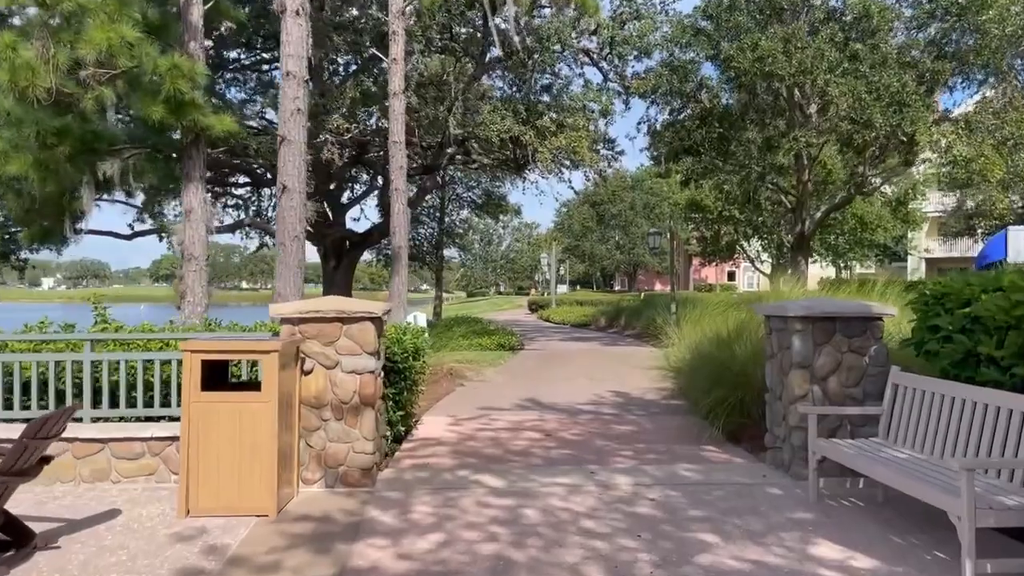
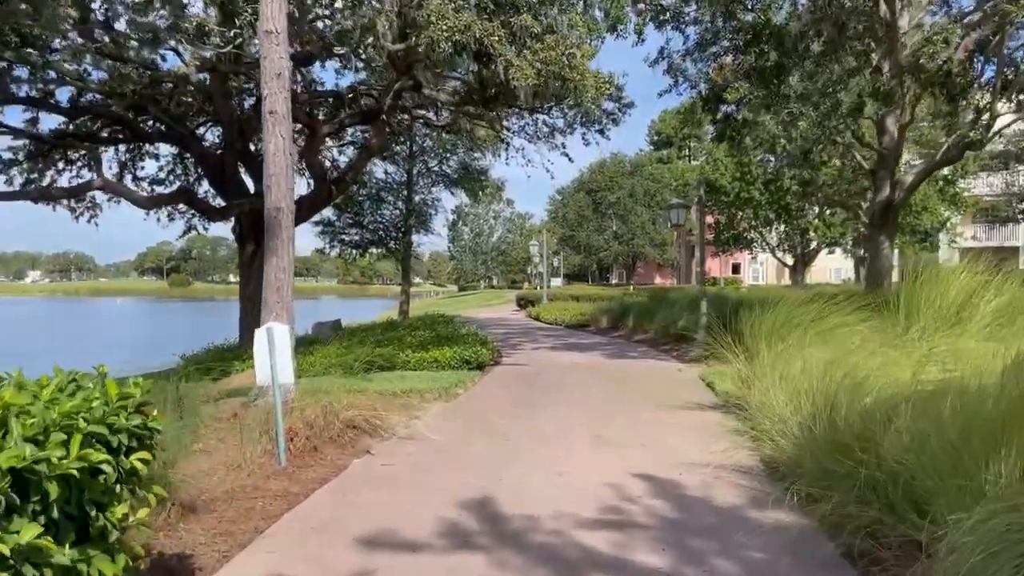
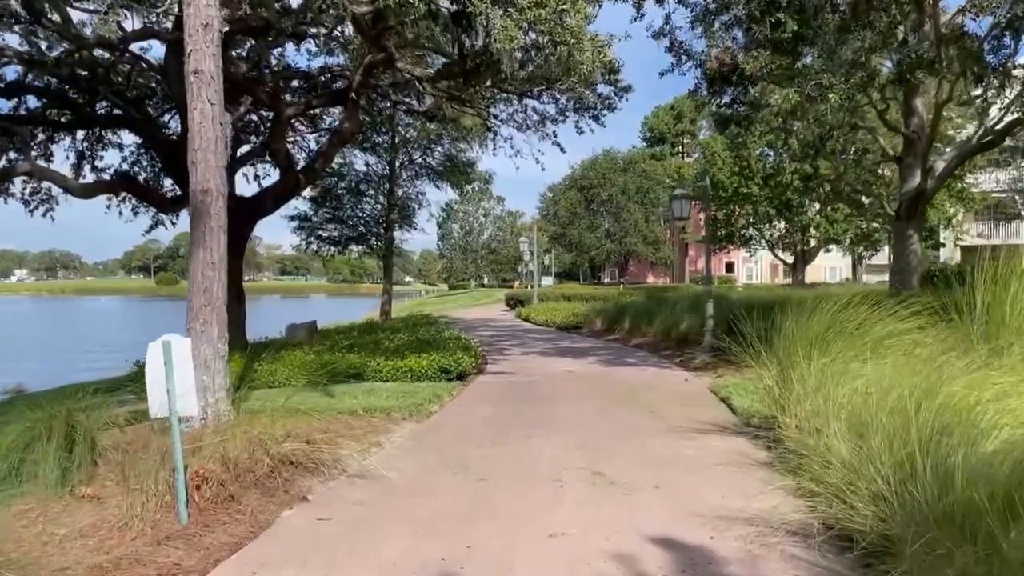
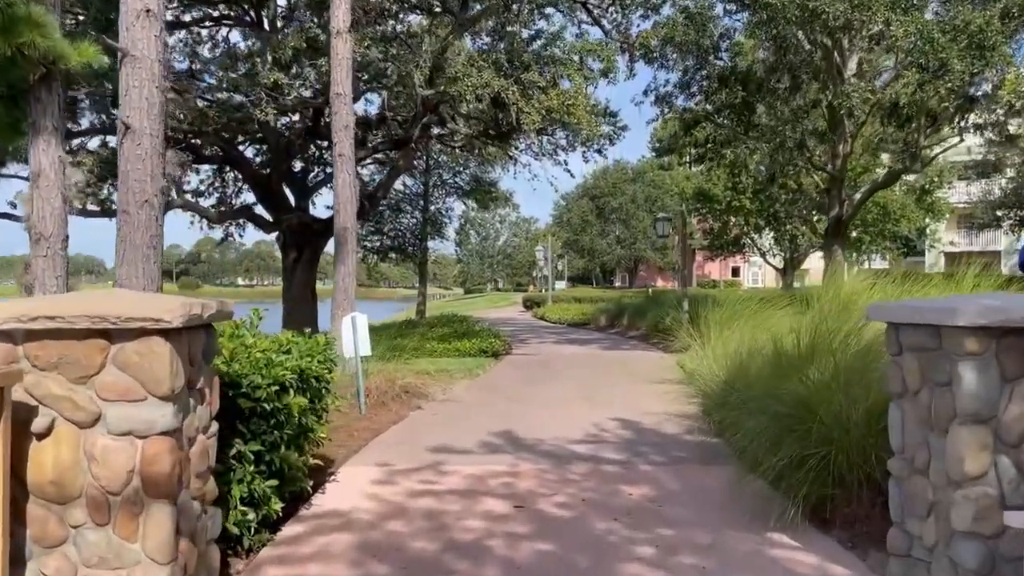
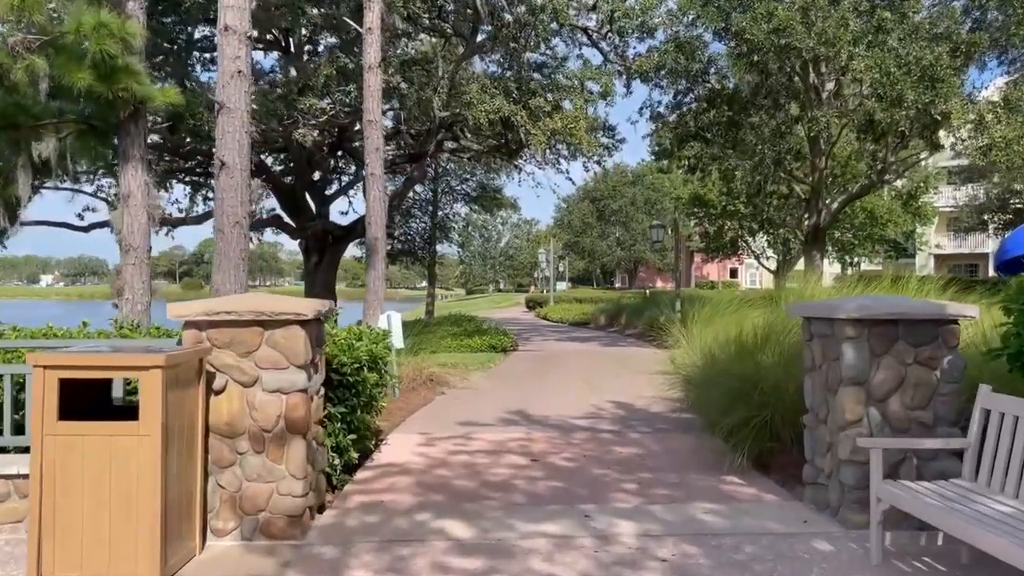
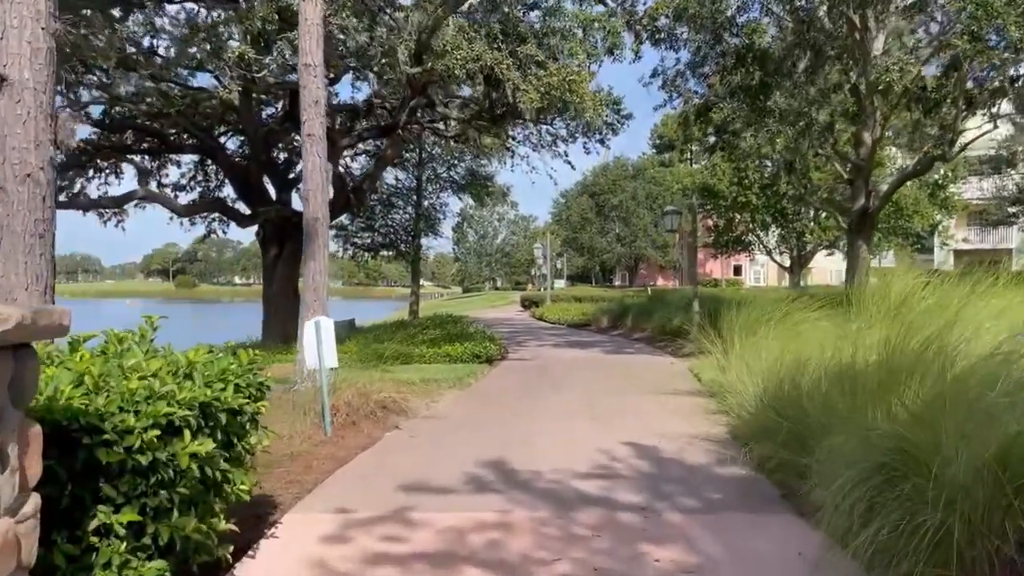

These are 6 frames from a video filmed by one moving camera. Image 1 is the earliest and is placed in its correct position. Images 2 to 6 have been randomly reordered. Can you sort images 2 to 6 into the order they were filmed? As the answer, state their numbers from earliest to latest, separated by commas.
5, 4, 6, 2, 3
